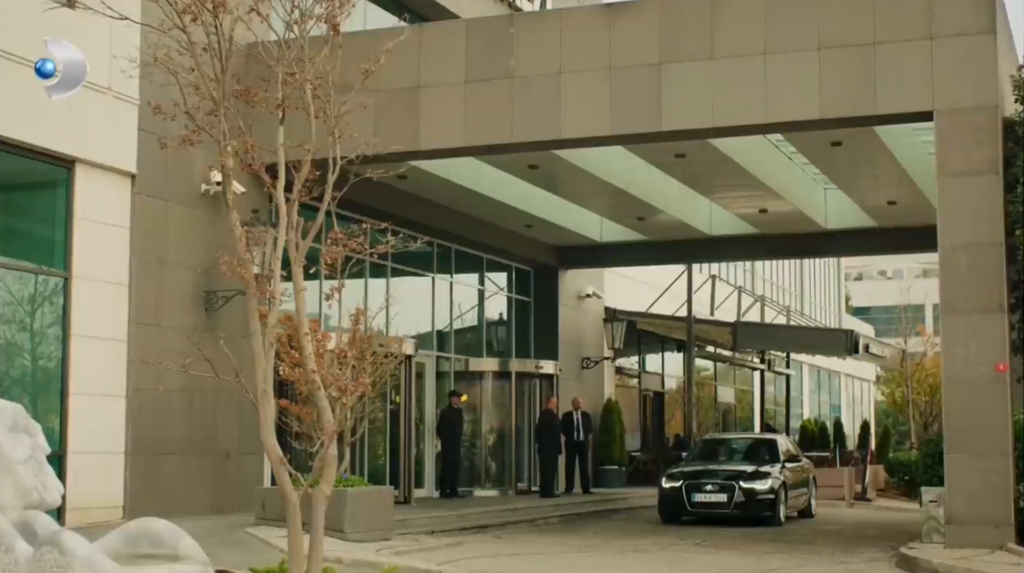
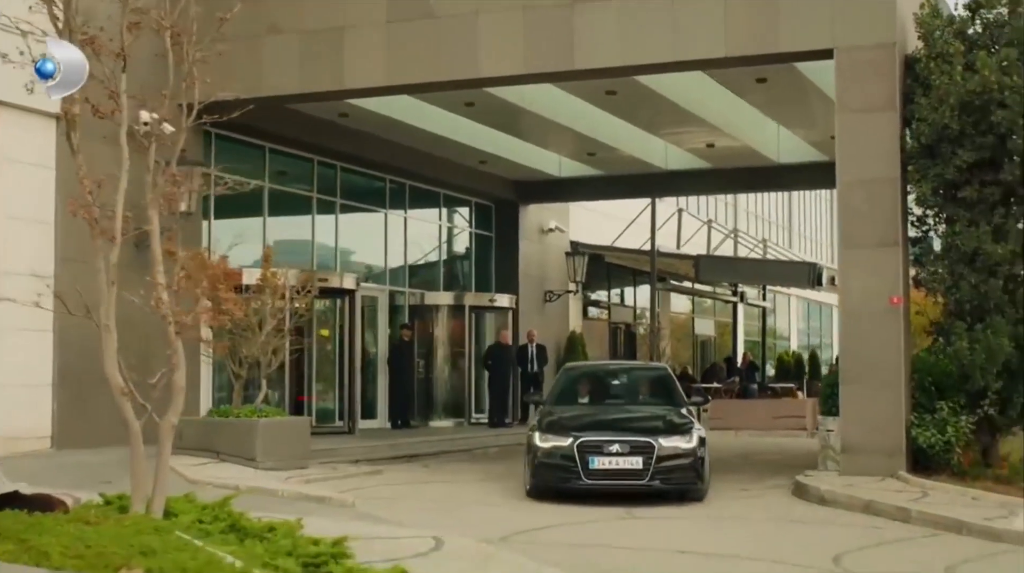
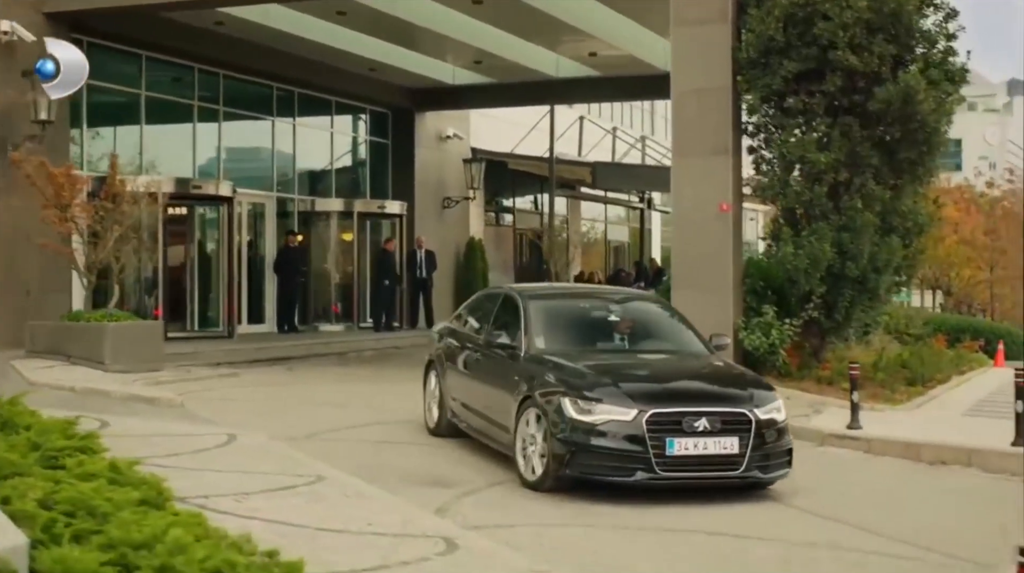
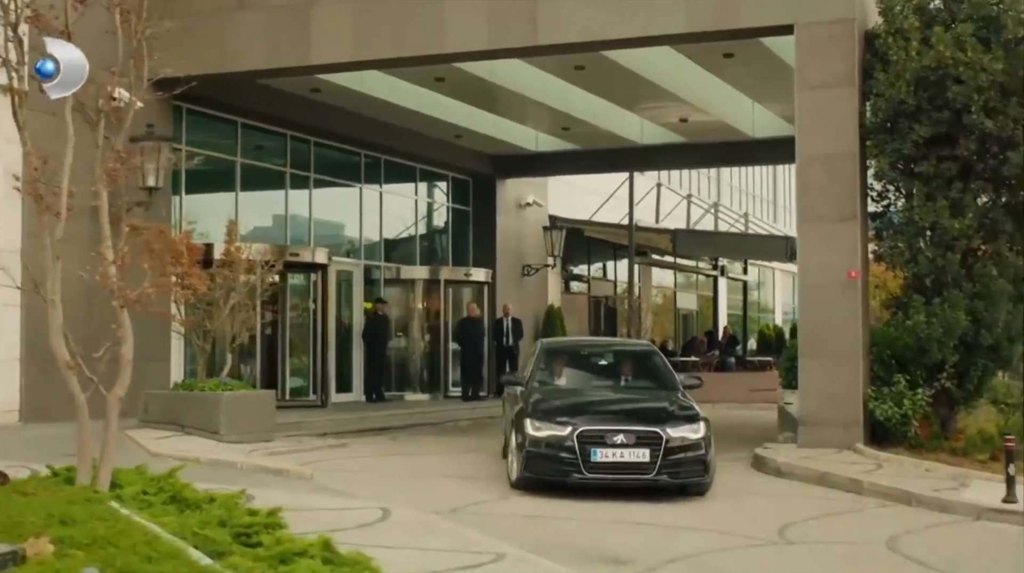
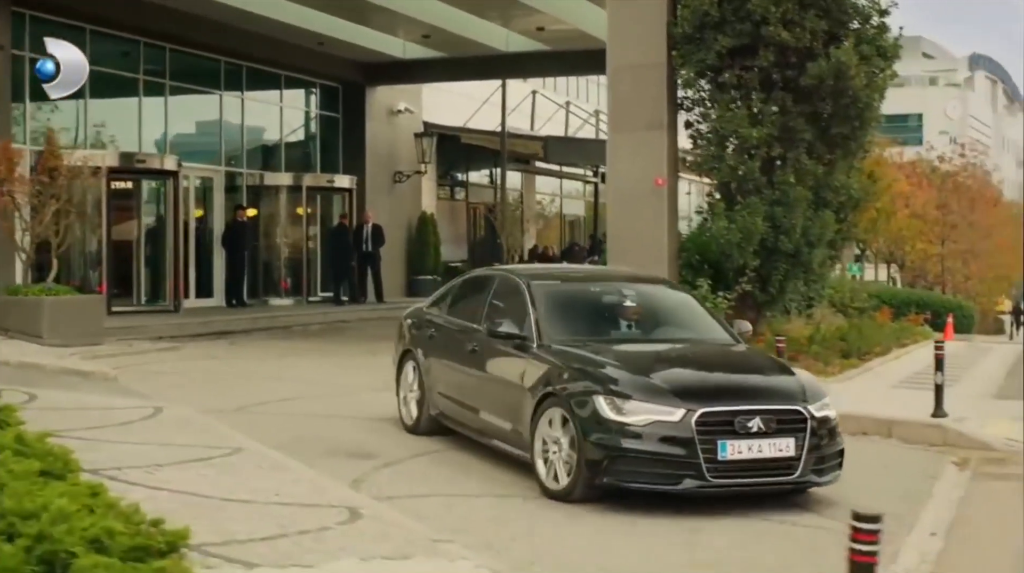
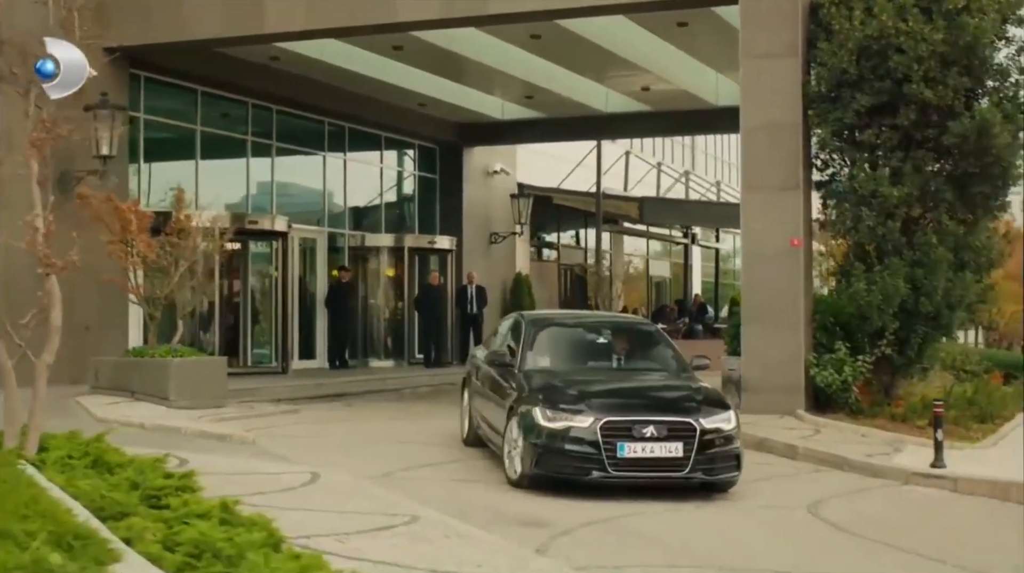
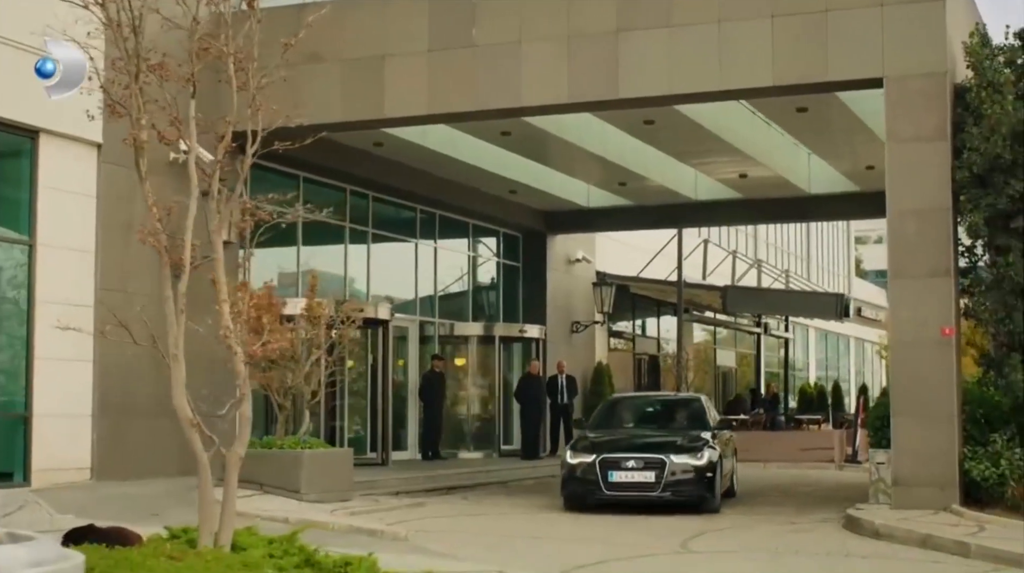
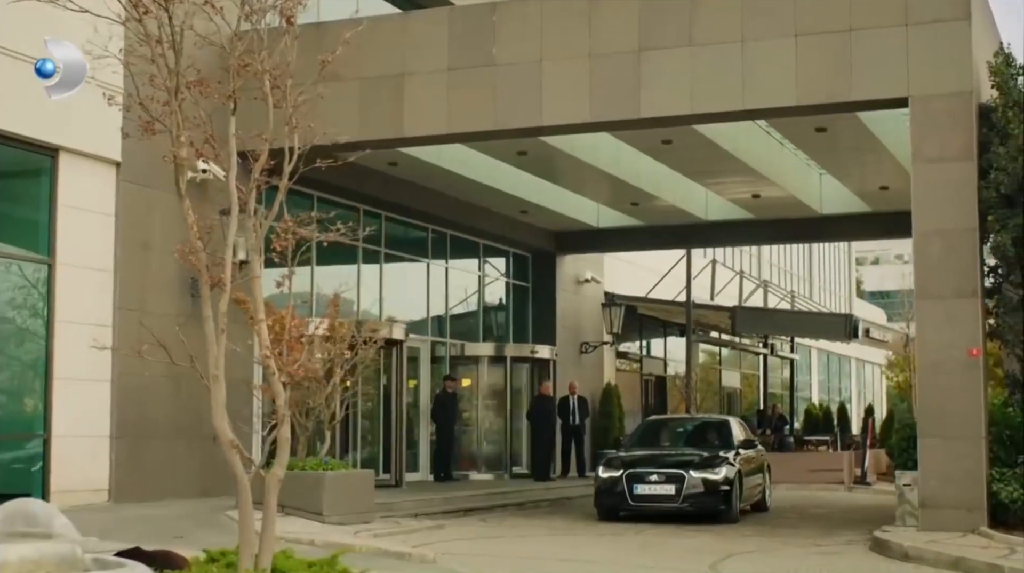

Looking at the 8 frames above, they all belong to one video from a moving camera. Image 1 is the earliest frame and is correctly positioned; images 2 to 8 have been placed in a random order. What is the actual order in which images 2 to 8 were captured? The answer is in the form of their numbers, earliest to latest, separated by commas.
8, 7, 2, 4, 6, 3, 5
